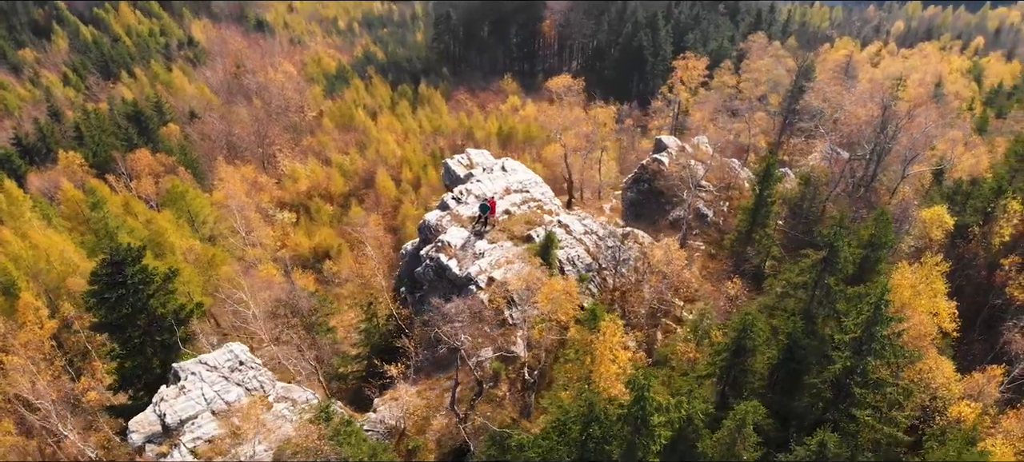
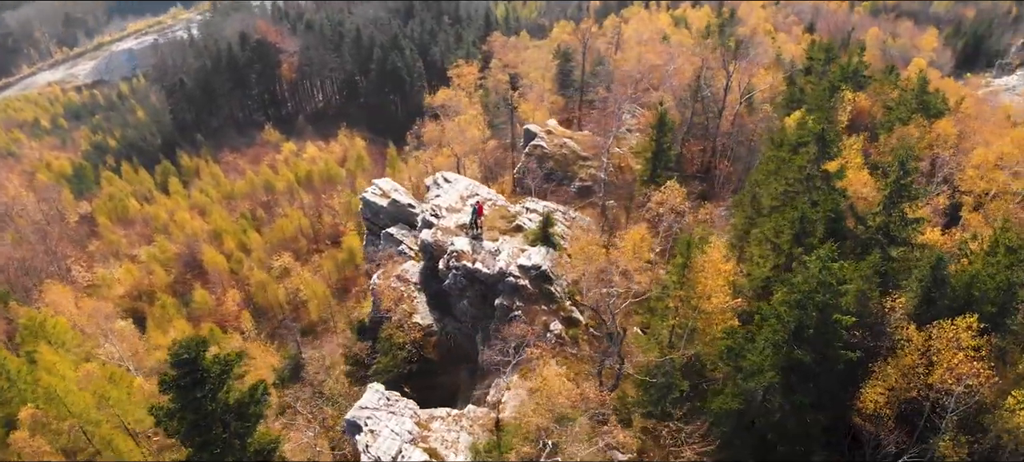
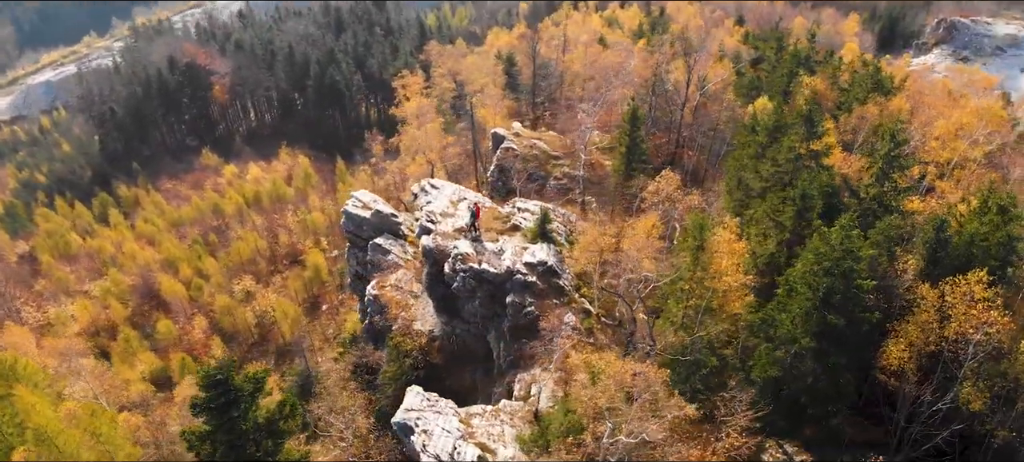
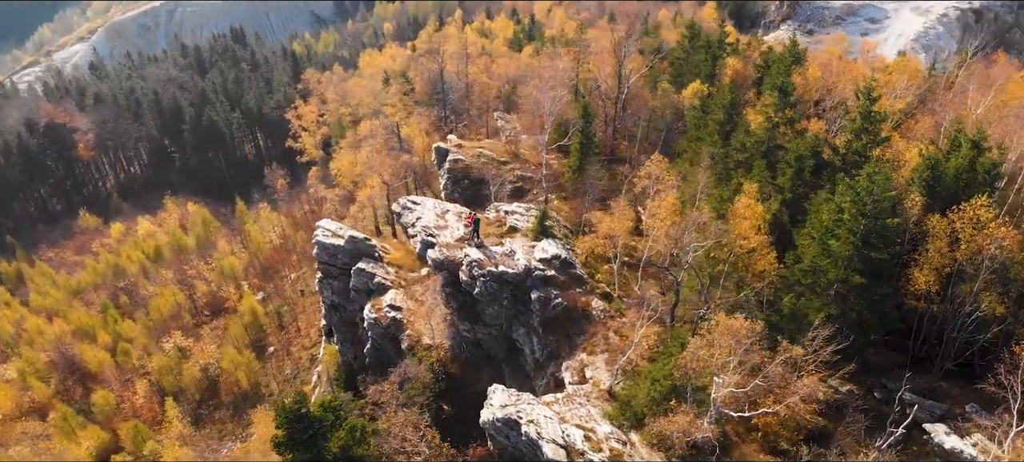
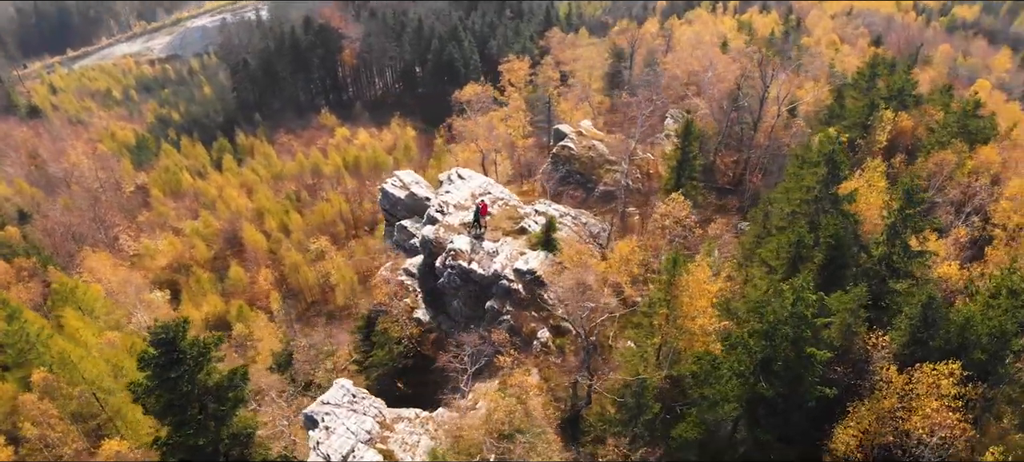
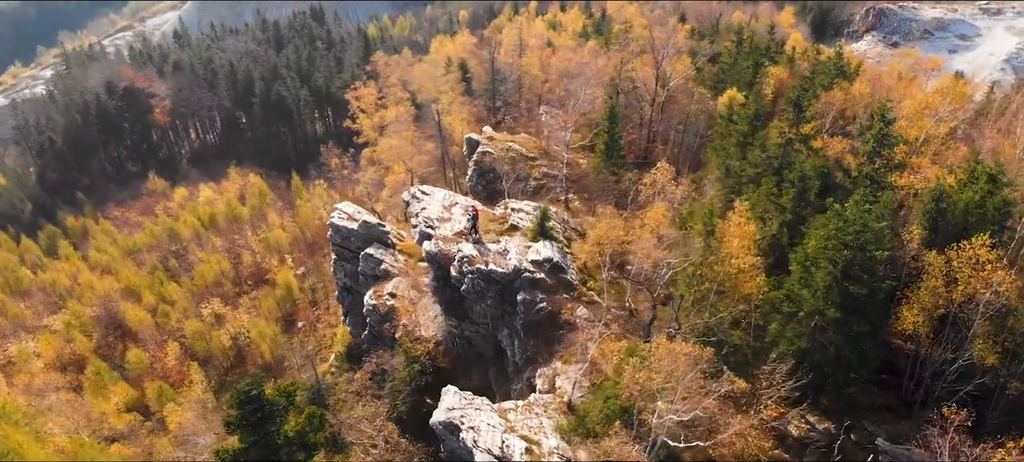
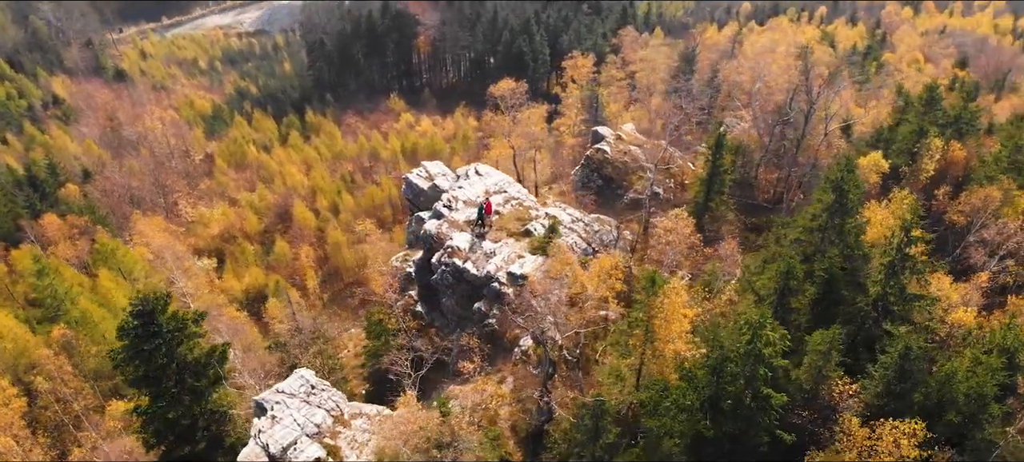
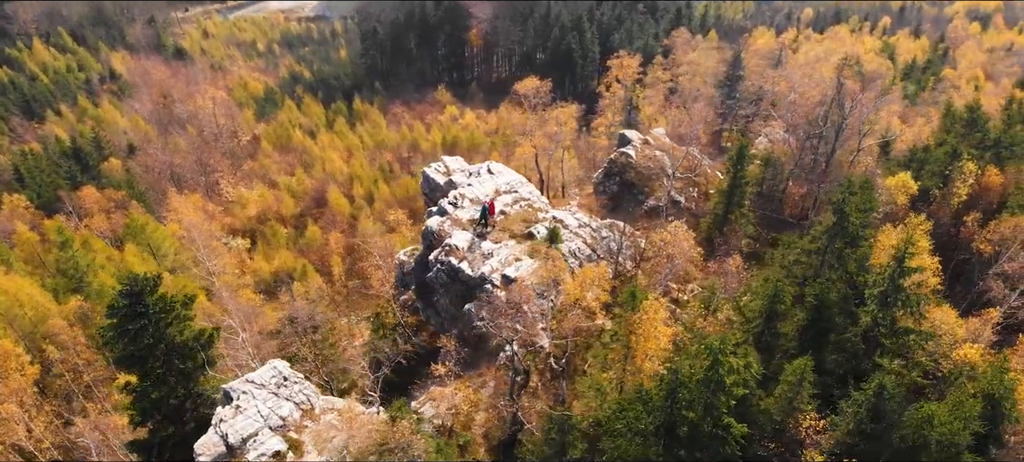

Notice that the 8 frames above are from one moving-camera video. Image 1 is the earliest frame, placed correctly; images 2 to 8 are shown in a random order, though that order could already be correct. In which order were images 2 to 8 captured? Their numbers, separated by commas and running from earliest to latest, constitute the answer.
8, 7, 5, 2, 3, 6, 4
